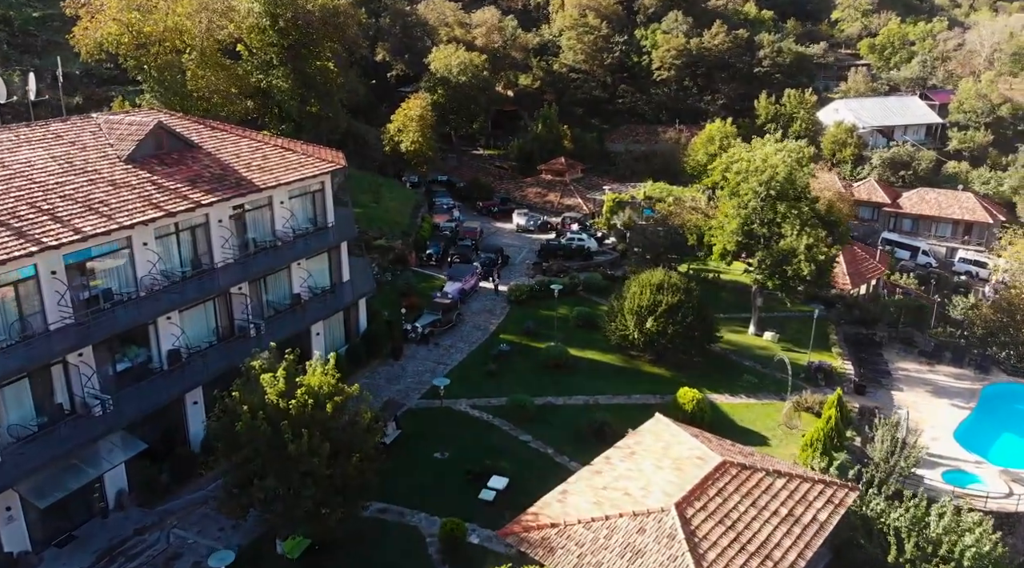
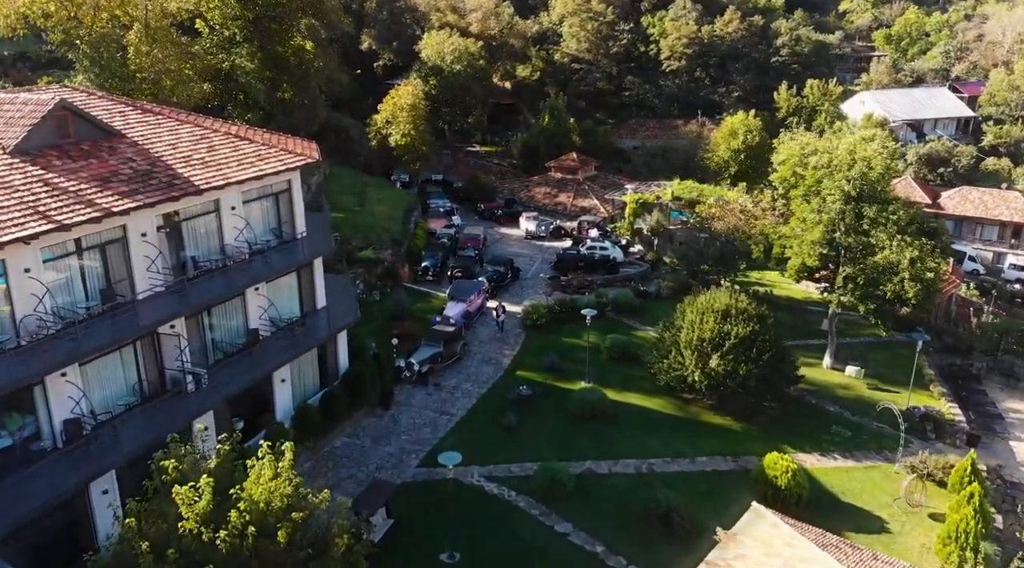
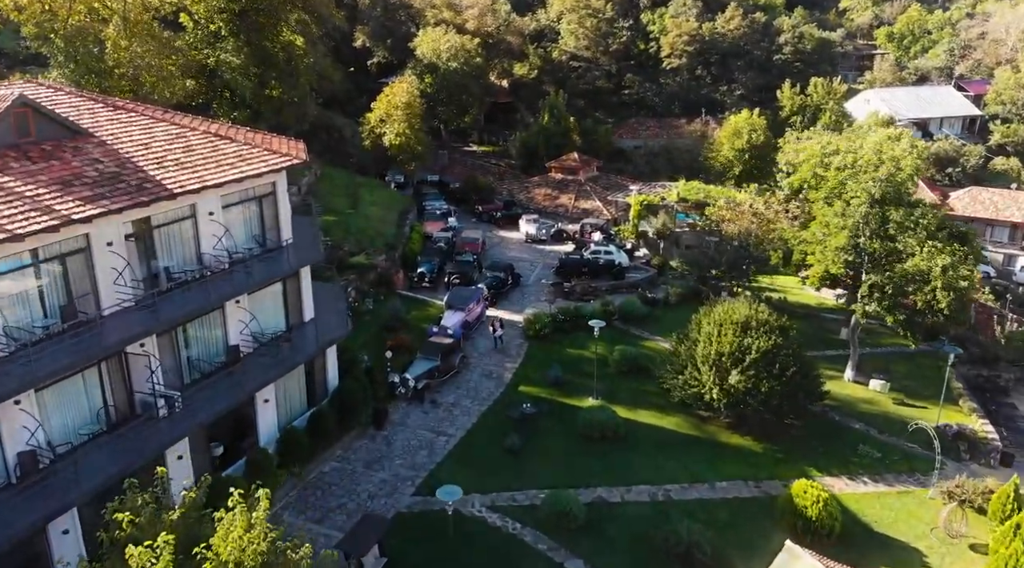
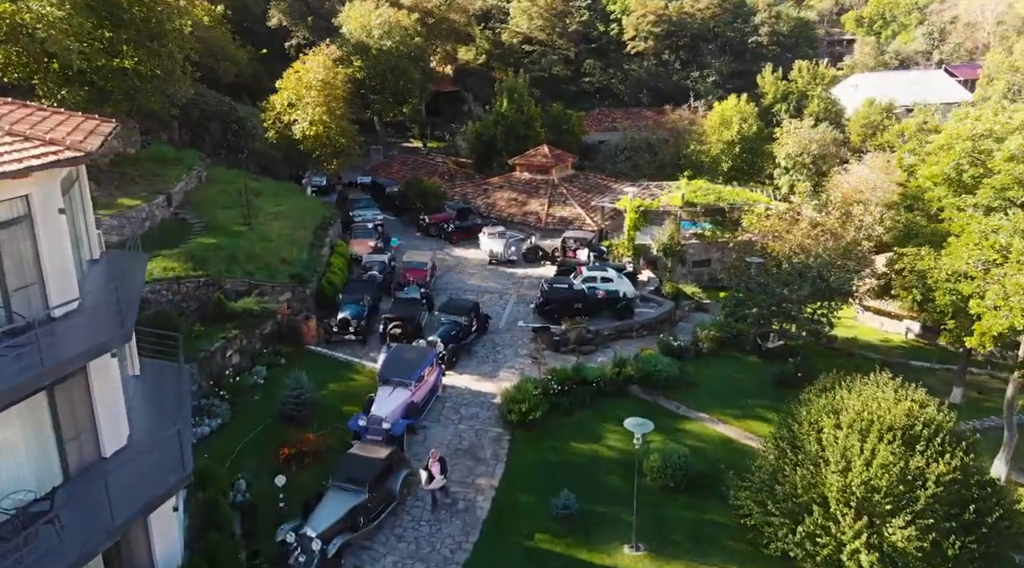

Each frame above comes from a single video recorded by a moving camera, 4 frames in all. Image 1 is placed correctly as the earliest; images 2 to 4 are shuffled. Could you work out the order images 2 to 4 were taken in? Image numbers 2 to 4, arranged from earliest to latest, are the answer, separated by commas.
2, 3, 4
